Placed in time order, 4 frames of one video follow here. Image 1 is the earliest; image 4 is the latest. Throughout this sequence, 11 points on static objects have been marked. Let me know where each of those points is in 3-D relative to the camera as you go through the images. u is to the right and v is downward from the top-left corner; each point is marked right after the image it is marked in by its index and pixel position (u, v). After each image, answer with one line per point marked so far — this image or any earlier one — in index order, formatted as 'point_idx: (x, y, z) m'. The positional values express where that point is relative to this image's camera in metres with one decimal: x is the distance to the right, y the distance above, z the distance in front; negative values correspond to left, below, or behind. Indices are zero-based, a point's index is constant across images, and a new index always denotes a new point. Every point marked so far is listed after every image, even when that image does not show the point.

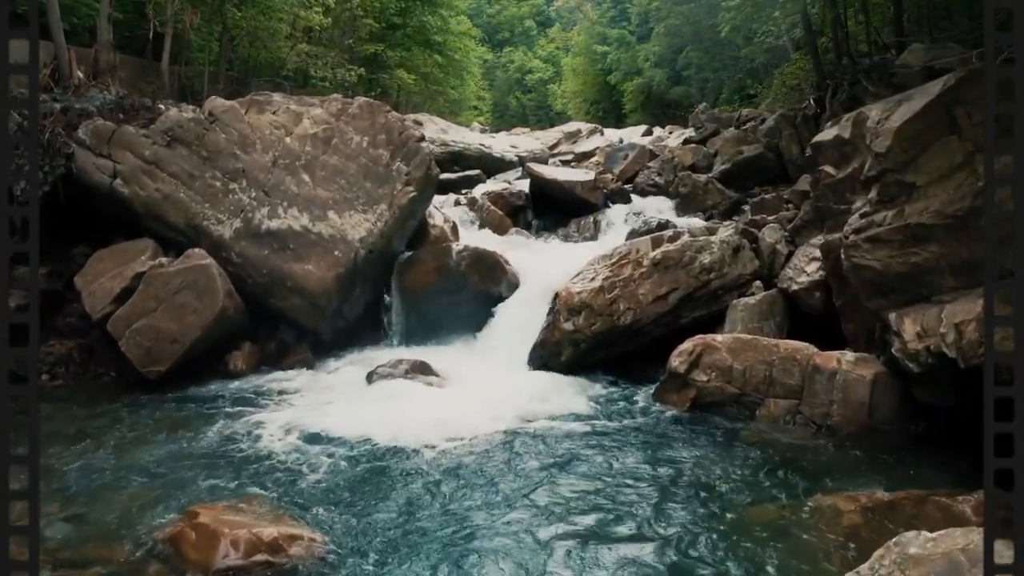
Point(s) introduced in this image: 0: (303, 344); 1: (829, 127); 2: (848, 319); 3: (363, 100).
0: (-2.8, -0.8, +11.4) m
1: (+3.6, +1.8, +9.7) m
2: (+3.8, -0.3, +9.6) m
3: (-2.2, +2.7, +12.3) m
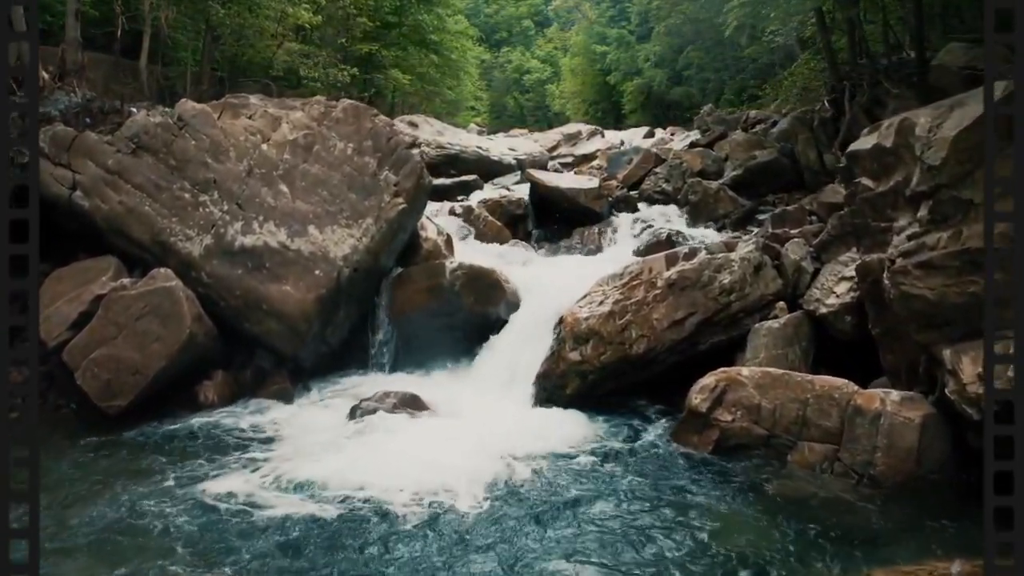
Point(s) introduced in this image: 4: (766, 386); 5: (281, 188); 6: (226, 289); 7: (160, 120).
0: (-2.8, -1.0, +10.4) m
1: (+3.6, +1.6, +8.7) m
2: (+3.8, -0.6, +8.6) m
3: (-2.2, +2.5, +11.2) m
4: (+2.4, -0.9, +8.1) m
5: (-2.9, +1.2, +10.4) m
6: (-3.3, 0.0, +9.8) m
7: (-4.3, +2.0, +10.2) m
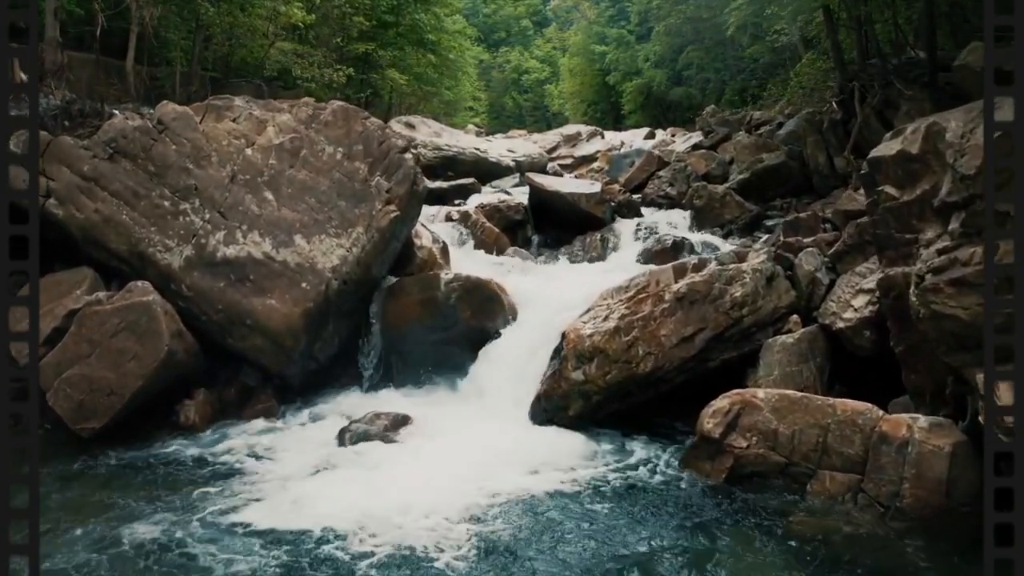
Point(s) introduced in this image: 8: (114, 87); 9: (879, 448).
0: (-2.8, -1.2, +9.8) m
1: (+3.6, +1.4, +8.1) m
2: (+3.8, -0.8, +8.0) m
3: (-2.2, +2.3, +10.7) m
4: (+2.4, -1.1, +7.6) m
5: (-2.9, +1.1, +9.8) m
6: (-3.3, -0.2, +9.2) m
7: (-4.3, +1.9, +9.7) m
8: (-8.3, +4.2, +17.6) m
9: (+3.1, -1.3, +7.1) m
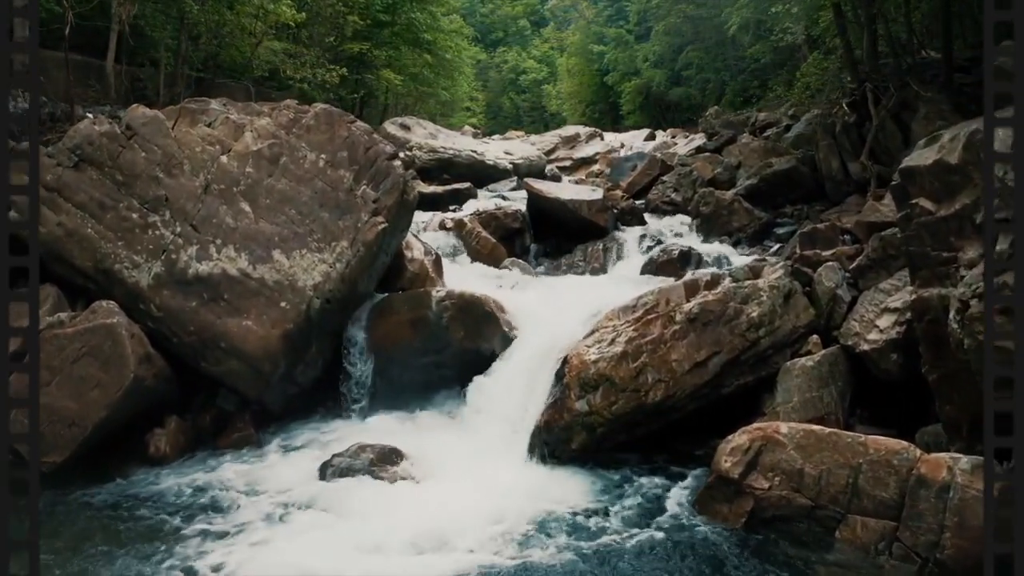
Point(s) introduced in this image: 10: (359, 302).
0: (-2.9, -1.4, +9.1) m
1: (+3.6, +1.2, +7.4) m
2: (+3.8, -1.0, +7.3) m
3: (-2.2, +2.1, +9.9) m
4: (+2.4, -1.3, +6.8) m
5: (-2.9, +0.9, +9.1) m
6: (-3.4, -0.4, +8.5) m
7: (-4.3, +1.7, +8.9) m
8: (-8.3, +4.0, +16.9) m
9: (+3.1, -1.5, +6.4) m
10: (-1.8, -0.2, +9.9) m
